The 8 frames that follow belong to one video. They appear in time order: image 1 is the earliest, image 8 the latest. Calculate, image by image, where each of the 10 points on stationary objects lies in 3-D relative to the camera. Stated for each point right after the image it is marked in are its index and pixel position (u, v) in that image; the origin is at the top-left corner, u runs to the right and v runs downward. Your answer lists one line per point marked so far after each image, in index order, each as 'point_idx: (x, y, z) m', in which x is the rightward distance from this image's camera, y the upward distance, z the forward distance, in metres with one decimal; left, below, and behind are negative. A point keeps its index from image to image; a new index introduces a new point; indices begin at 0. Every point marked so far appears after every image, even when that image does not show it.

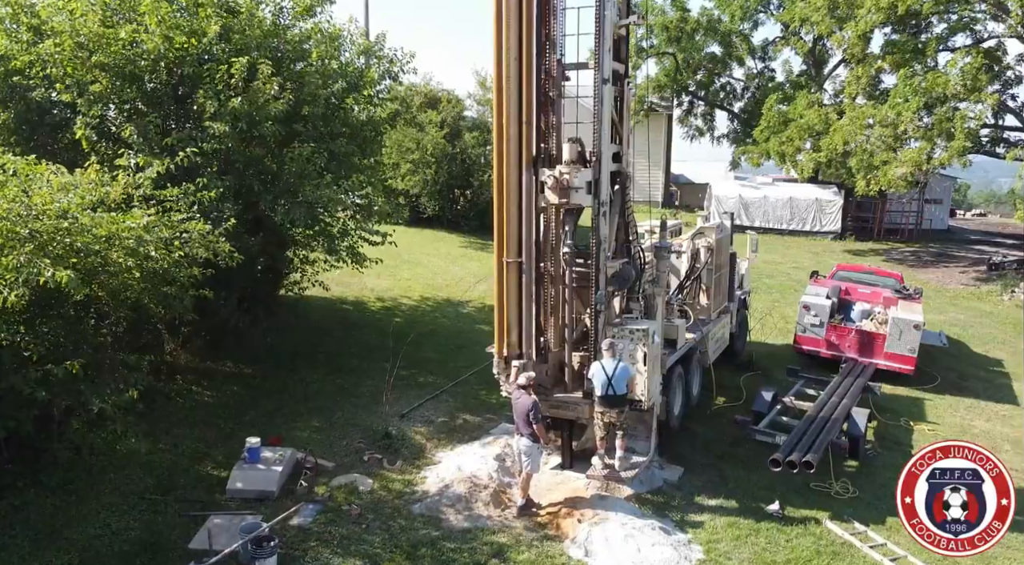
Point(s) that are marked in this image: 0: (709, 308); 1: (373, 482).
0: (+3.1, -0.4, +11.4) m
1: (-1.6, -2.2, +8.2) m
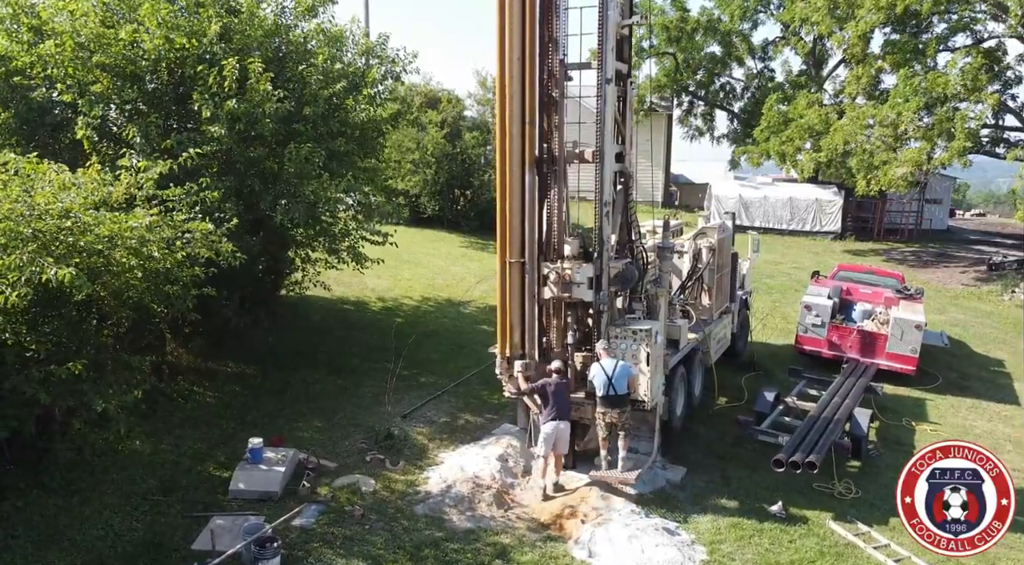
0: (+3.1, -0.4, +11.4) m
1: (-1.5, -2.2, +8.1) m
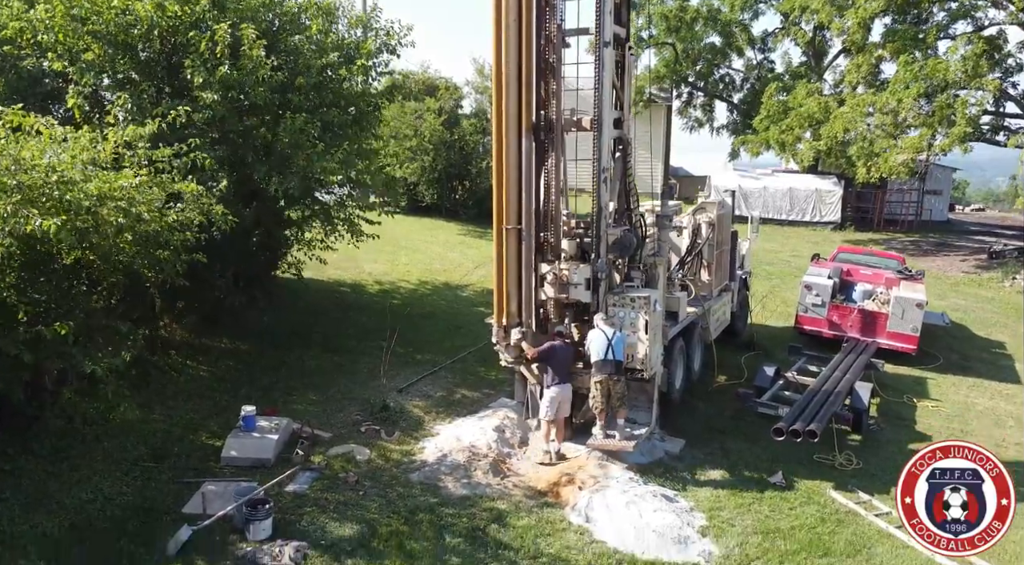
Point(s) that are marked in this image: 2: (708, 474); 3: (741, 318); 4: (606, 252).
0: (+3.1, 0.0, +11.3) m
1: (-1.6, -1.9, +8.0) m
2: (+2.2, -2.1, +8.1) m
3: (+4.1, -0.7, +13.2) m
4: (+1.1, +0.3, +8.4) m
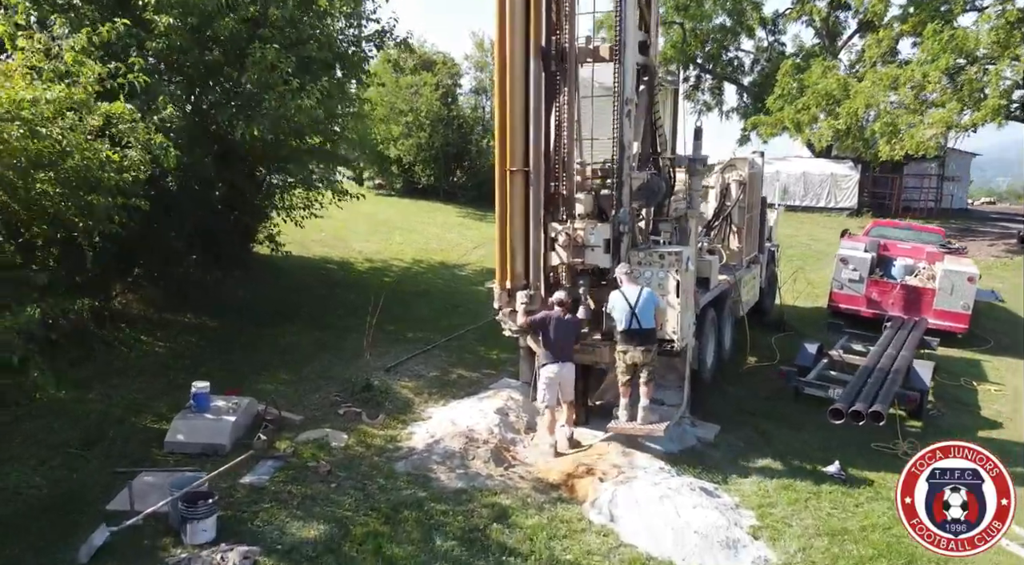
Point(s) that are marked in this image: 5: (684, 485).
0: (+3.1, +0.4, +10.0) m
1: (-1.5, -1.4, +6.7) m
2: (+2.2, -1.7, +6.8) m
3: (+4.2, -0.2, +11.9) m
4: (+1.1, +0.8, +7.0) m
5: (+1.4, -1.6, +6.0) m
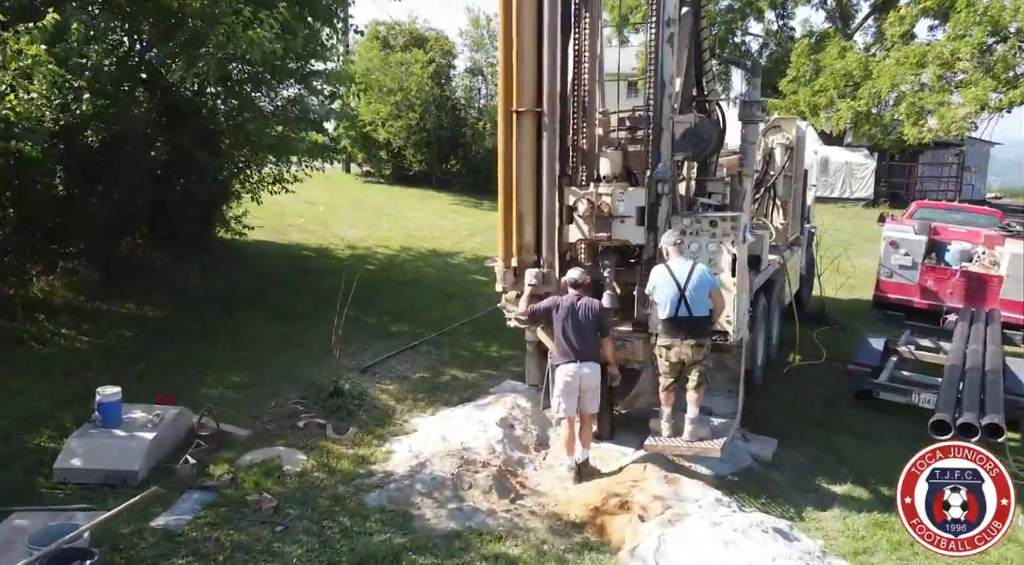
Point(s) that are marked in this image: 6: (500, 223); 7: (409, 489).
0: (+3.1, +0.6, +8.4) m
1: (-1.5, -1.2, +5.2) m
2: (+2.3, -1.5, +5.3) m
3: (+4.2, 0.0, +10.4) m
4: (+1.2, +1.0, +5.5) m
5: (+1.5, -1.5, +4.4) m
6: (-0.1, +0.4, +5.6) m
7: (-0.7, -1.3, +4.8) m
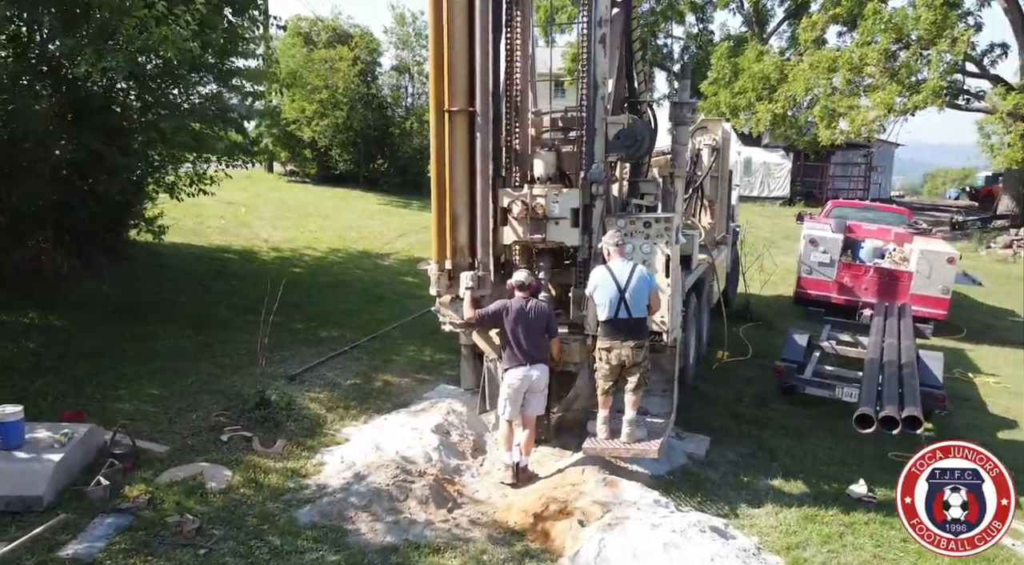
0: (+2.4, +0.6, +8.6) m
1: (-1.9, -1.3, +4.9) m
2: (+1.8, -1.5, +5.4) m
3: (+3.2, 0.0, +10.6) m
4: (+0.7, +1.0, +5.5) m
5: (+1.1, -1.5, +4.5) m
6: (-0.6, +0.4, +5.4) m
7: (-1.1, -1.4, +4.6) m
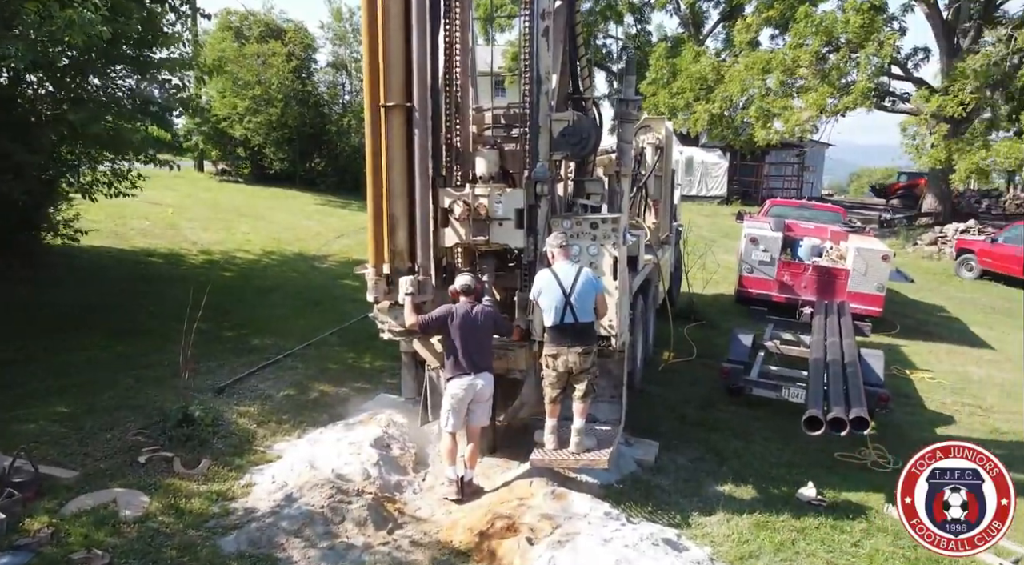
0: (+1.7, +0.6, +8.5) m
1: (-2.2, -1.3, +4.5) m
2: (+1.4, -1.5, +5.3) m
3: (+2.4, 0.0, +10.6) m
4: (+0.3, +0.9, +5.3) m
5: (+0.8, -1.5, +4.3) m
6: (-1.0, +0.4, +5.1) m
7: (-1.4, -1.4, +4.3) m
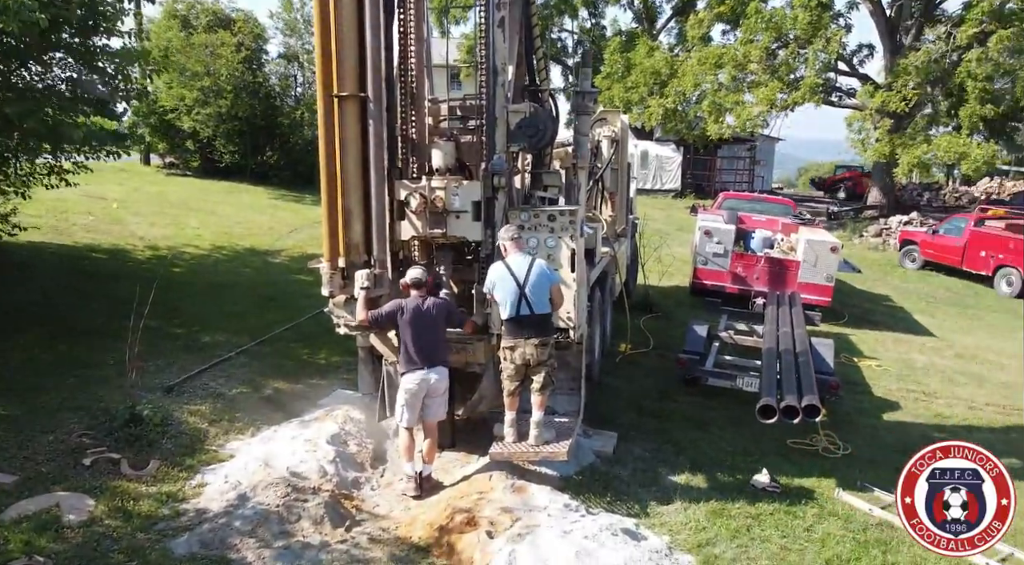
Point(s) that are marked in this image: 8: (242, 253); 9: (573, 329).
0: (+1.2, +0.7, +8.6) m
1: (-2.5, -1.3, +4.3) m
2: (+1.1, -1.5, +5.3) m
3: (+1.8, +0.1, +10.7) m
4: (-0.1, +1.0, +5.2) m
5: (+0.5, -1.4, +4.3) m
6: (-1.3, +0.4, +5.0) m
7: (-1.6, -1.4, +4.2) m
8: (-4.5, +0.5, +12.3) m
9: (+0.4, -0.3, +5.2) m
